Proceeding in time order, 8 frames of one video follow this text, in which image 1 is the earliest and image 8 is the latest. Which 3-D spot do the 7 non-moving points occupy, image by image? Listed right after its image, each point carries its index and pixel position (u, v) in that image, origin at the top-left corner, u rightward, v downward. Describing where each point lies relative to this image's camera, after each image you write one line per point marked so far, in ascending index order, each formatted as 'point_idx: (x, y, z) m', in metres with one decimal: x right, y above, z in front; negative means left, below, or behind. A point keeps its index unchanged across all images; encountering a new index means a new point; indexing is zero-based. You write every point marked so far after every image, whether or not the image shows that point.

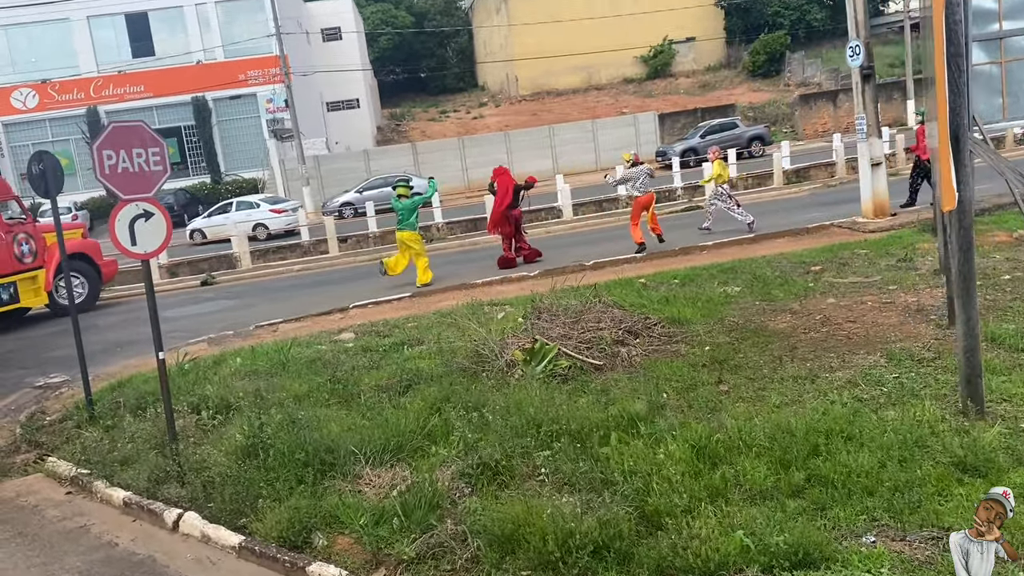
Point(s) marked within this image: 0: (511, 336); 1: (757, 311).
0: (0.0, -0.4, +7.5) m
1: (+2.2, -0.2, +8.1) m
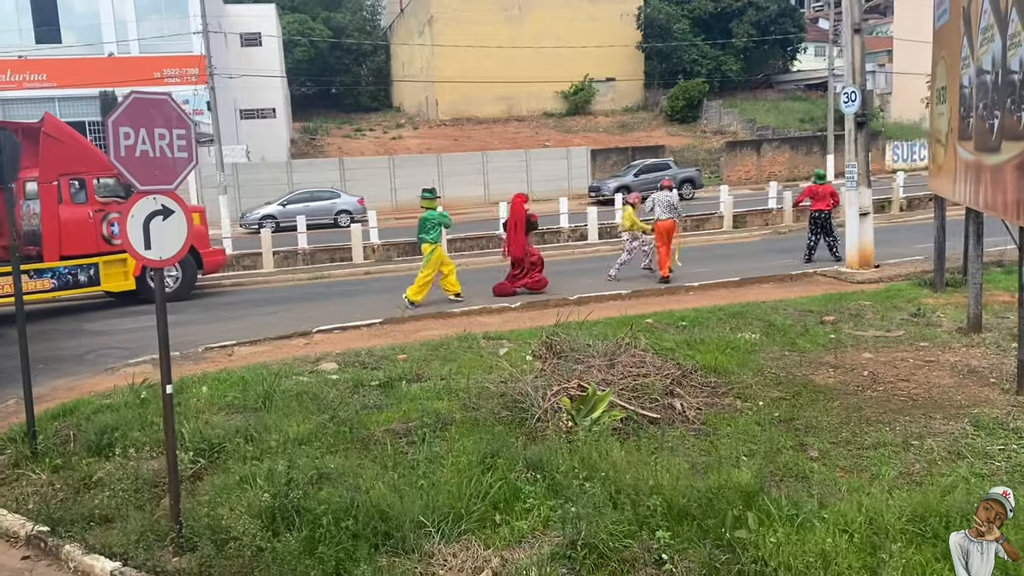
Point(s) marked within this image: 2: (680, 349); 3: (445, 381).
0: (+0.2, -0.7, +6.6) m
1: (+2.4, -0.6, +7.5) m
2: (+1.5, -0.5, +7.6) m
3: (-0.5, -0.8, +7.2) m
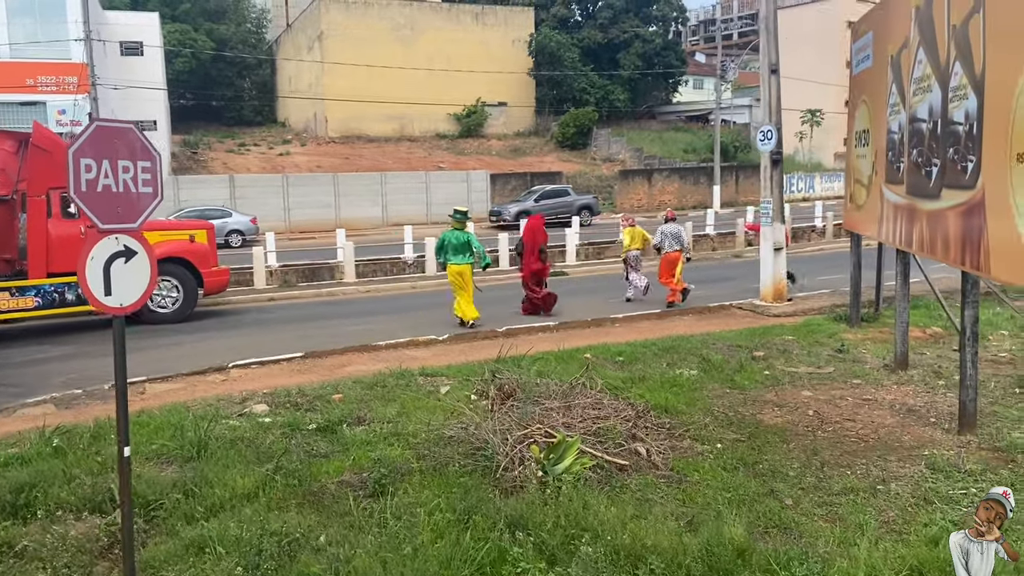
0: (-0.1, -1.0, +6.3) m
1: (+1.9, -1.0, +7.5) m
2: (+1.0, -0.9, +7.5) m
3: (-0.9, -1.1, +6.8) m
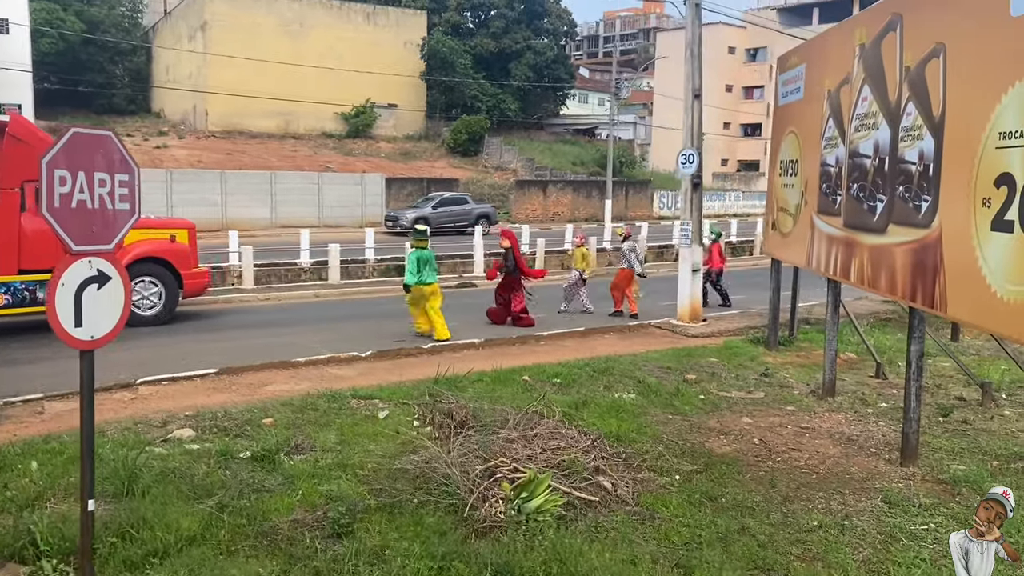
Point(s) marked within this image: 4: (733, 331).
0: (-0.4, -1.1, +6.0) m
1: (+1.4, -1.2, +7.5) m
2: (+0.5, -1.1, +7.4) m
3: (-1.2, -1.2, +6.4) m
4: (+3.0, -0.6, +12.0) m
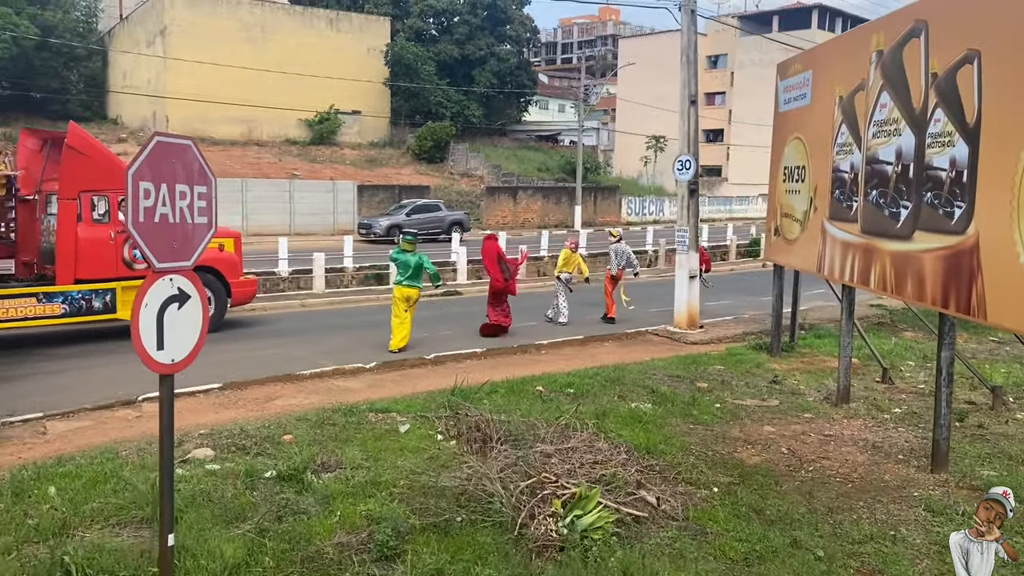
0: (-0.1, -1.2, +5.9) m
1: (+1.6, -1.2, +7.4) m
2: (+0.7, -1.1, +7.3) m
3: (-1.0, -1.3, +6.2) m
4: (+2.9, -0.7, +12.0) m
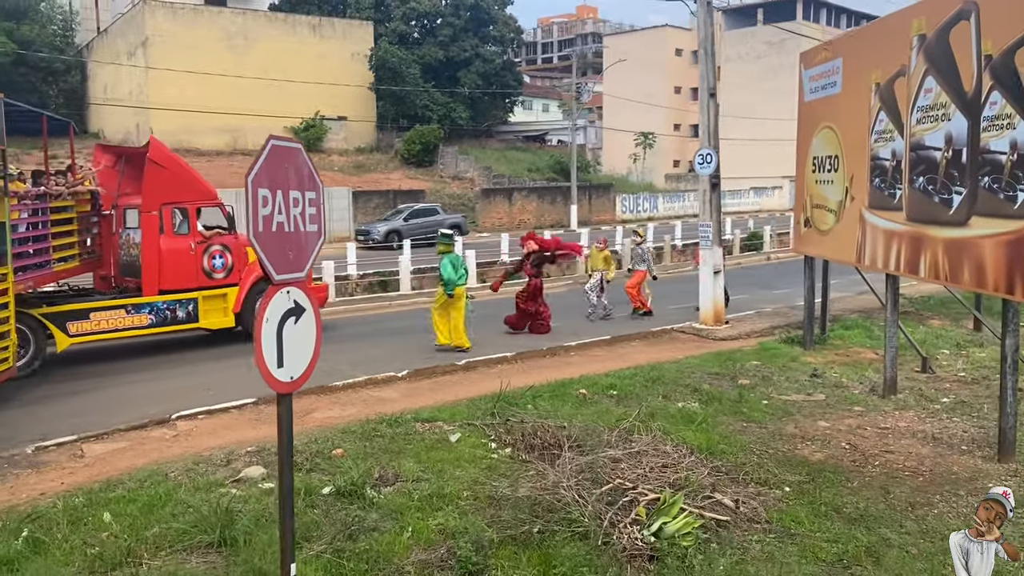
0: (+0.3, -1.2, +5.7) m
1: (+2.1, -1.2, +7.2) m
2: (+1.2, -1.1, +7.1) m
3: (-0.5, -1.3, +6.0) m
4: (+3.3, -0.6, +11.8) m
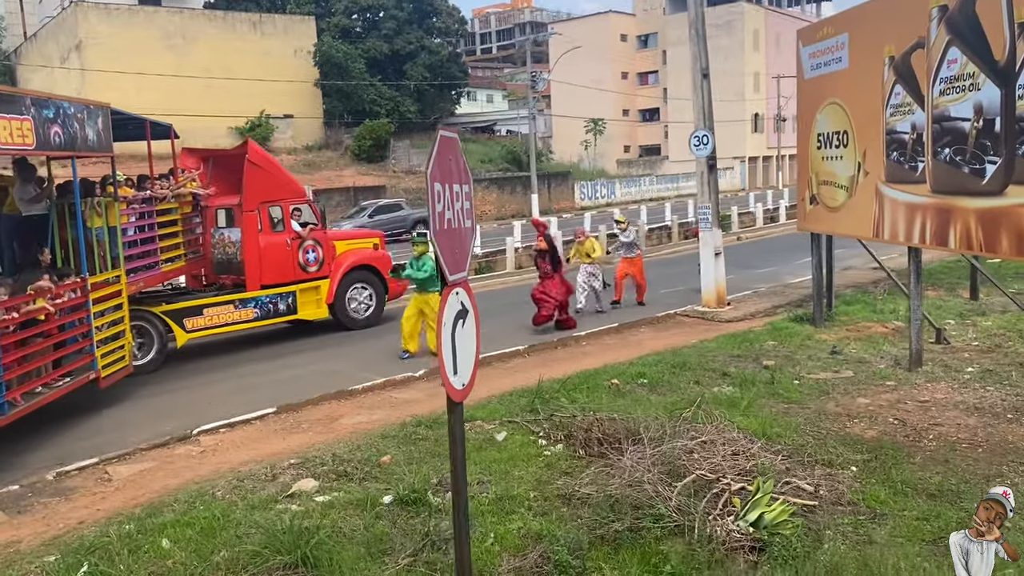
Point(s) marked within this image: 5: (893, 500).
0: (+0.8, -1.1, +5.5) m
1: (+2.4, -1.0, +7.2) m
2: (+1.5, -1.0, +7.0) m
3: (-0.1, -1.3, +5.8) m
4: (+3.3, -0.3, +11.8) m
5: (+2.3, -1.3, +5.3) m
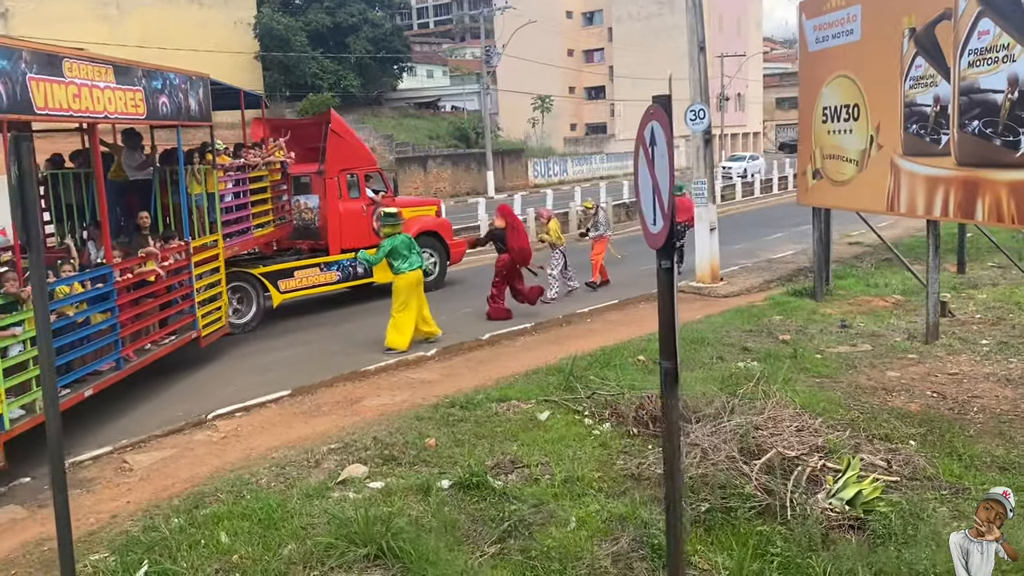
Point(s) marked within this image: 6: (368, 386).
0: (+1.2, -1.0, +5.3) m
1: (+2.7, -0.8, +7.1) m
2: (+1.8, -0.8, +6.9) m
3: (+0.3, -1.1, +5.5) m
4: (+3.3, 0.0, +11.8) m
5: (+2.7, -1.1, +5.3) m
6: (-1.3, -0.9, +8.0) m
